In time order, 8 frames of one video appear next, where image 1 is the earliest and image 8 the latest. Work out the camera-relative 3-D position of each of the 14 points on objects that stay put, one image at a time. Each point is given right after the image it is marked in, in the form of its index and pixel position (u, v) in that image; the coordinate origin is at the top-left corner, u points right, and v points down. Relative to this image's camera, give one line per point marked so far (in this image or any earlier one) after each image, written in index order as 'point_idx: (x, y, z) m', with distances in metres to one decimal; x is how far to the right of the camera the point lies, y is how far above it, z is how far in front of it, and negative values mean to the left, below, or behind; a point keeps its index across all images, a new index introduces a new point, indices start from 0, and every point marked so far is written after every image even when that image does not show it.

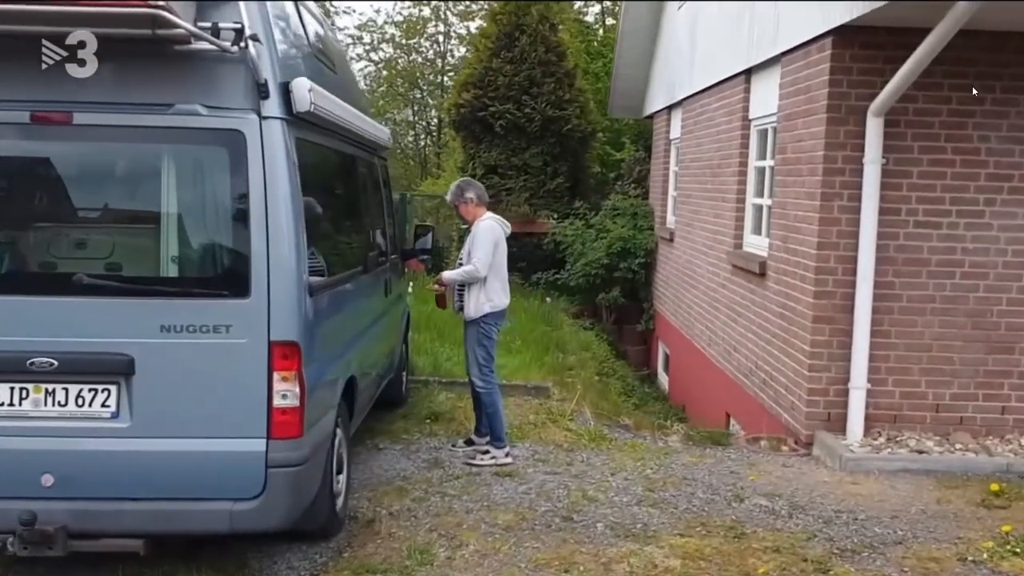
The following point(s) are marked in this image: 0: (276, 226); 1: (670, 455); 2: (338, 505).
0: (-0.9, +0.2, +3.7) m
1: (+1.0, -1.1, +6.3) m
2: (-0.8, -1.0, +4.6) m
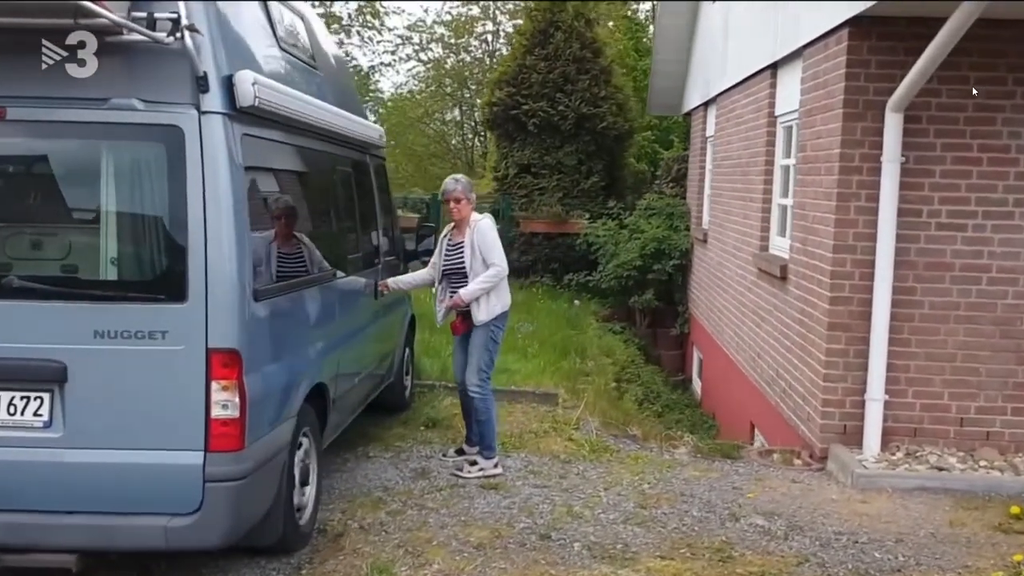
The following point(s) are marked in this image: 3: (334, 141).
0: (-1.1, +0.2, +3.6) m
1: (+1.0, -1.1, +6.0) m
2: (-0.9, -1.0, +4.4) m
3: (-0.9, +0.8, +5.2) m
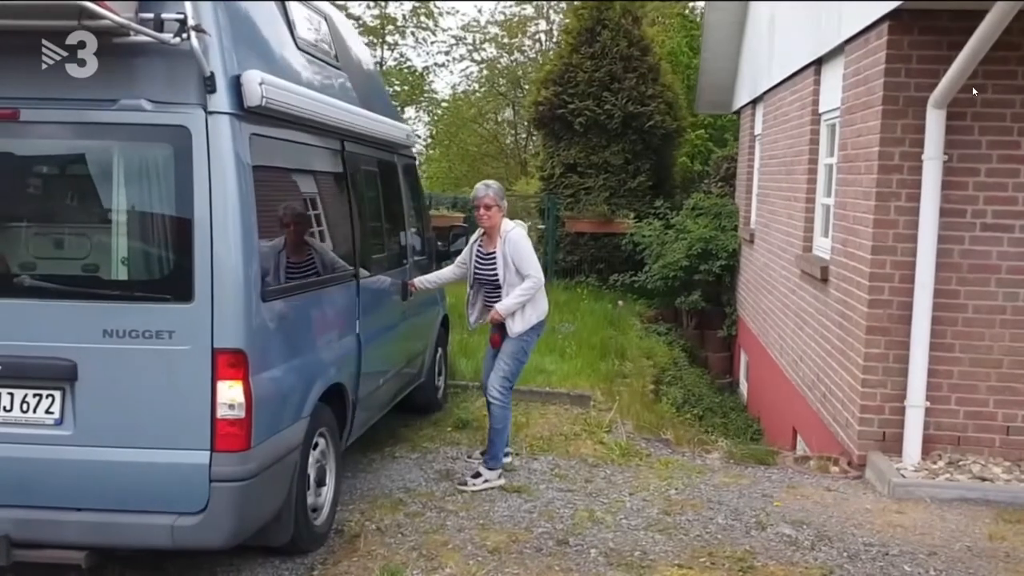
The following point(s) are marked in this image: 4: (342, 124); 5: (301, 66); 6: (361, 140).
0: (-1.0, +0.2, +3.6) m
1: (+1.1, -1.1, +5.9) m
2: (-0.9, -1.0, +4.4) m
3: (-0.8, +0.8, +5.2) m
4: (-0.8, +0.8, +4.5) m
5: (-1.0, +1.0, +4.5) m
6: (-0.8, +0.8, +5.3) m
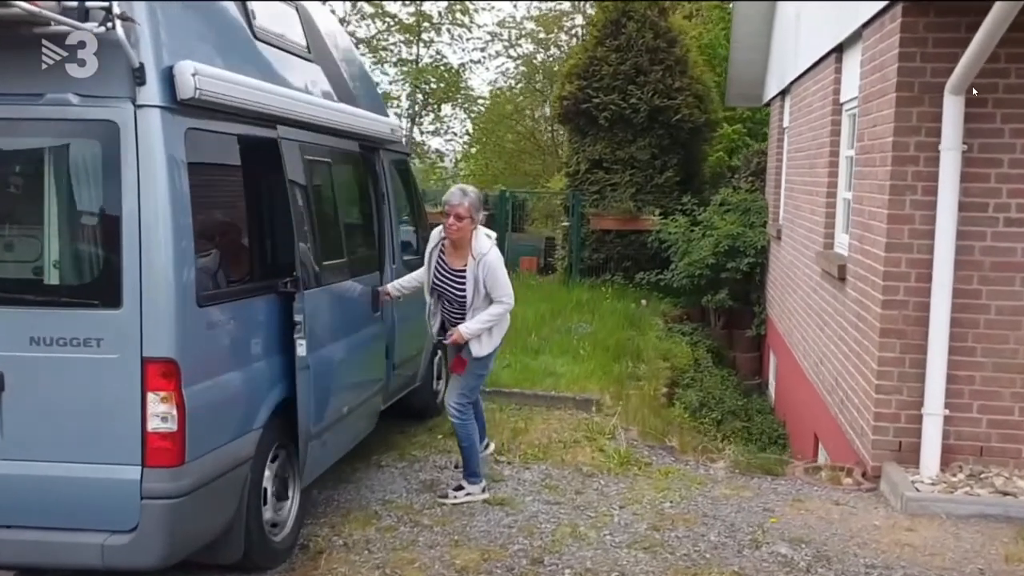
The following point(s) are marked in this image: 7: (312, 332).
0: (-1.2, +0.2, +3.3) m
1: (+1.1, -1.1, +5.5) m
2: (-1.0, -1.0, +4.2) m
3: (-0.9, +0.8, +4.9) m
4: (-0.9, +0.7, +4.3) m
5: (-1.1, +1.0, +4.3) m
6: (-0.9, +0.8, +5.1) m
7: (-0.9, -0.2, +3.9) m
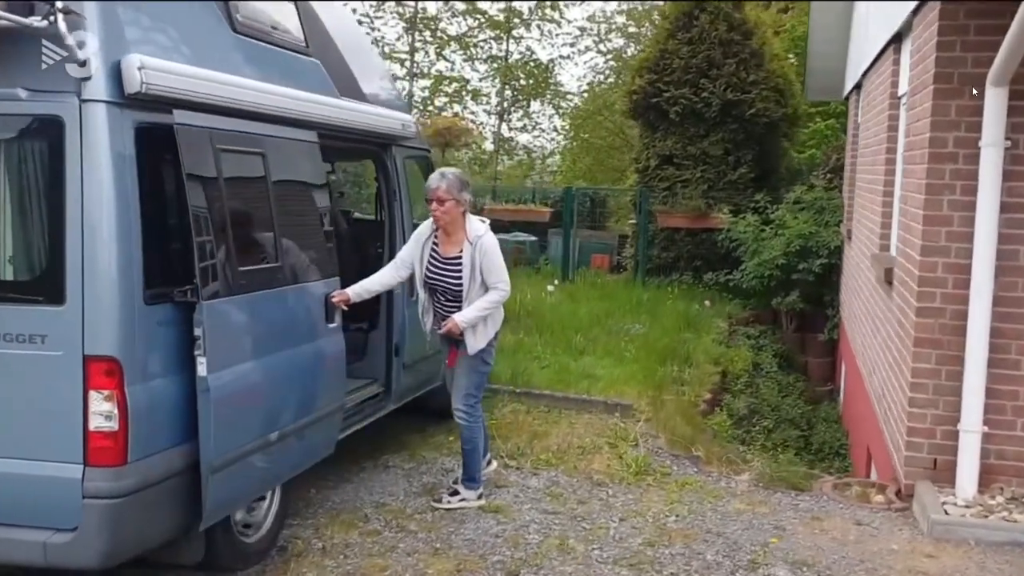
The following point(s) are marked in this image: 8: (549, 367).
0: (-1.4, +0.2, +3.3) m
1: (+1.1, -1.1, +5.3) m
2: (-1.1, -1.0, +4.1) m
3: (-0.9, +0.8, +4.8) m
4: (-1.0, +0.8, +4.2) m
5: (-1.1, +1.0, +4.2) m
6: (-0.9, +0.8, +5.0) m
7: (-1.0, -0.2, +3.8) m
8: (+0.3, -0.6, +8.1) m
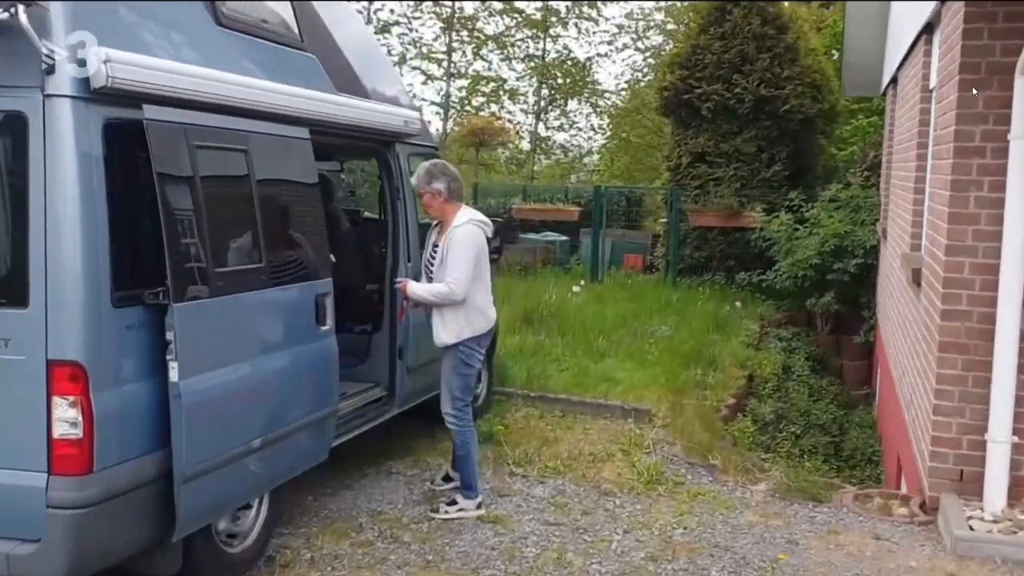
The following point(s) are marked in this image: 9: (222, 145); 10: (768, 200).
0: (-1.4, +0.2, +3.2) m
1: (+1.1, -1.1, +5.0) m
2: (-1.1, -1.0, +4.0) m
3: (-0.9, +0.8, +4.7) m
4: (-1.0, +0.7, +4.1) m
5: (-1.2, +1.0, +4.1) m
6: (-0.9, +0.8, +4.9) m
7: (-1.1, -0.2, +3.7) m
8: (+0.4, -0.6, +7.9) m
9: (-1.1, +0.6, +3.9) m
10: (+3.4, +1.2, +13.3) m
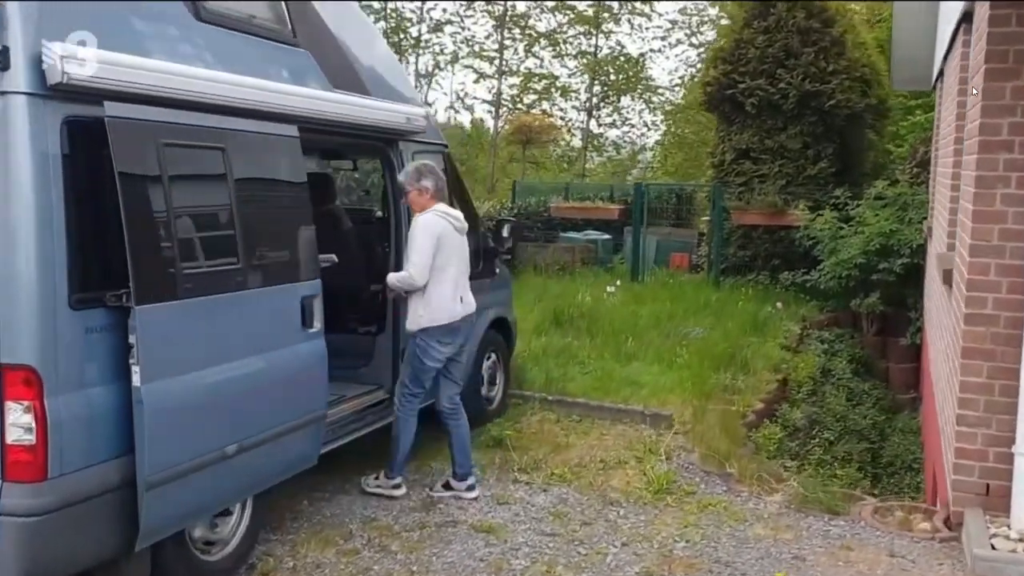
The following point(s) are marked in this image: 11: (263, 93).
0: (-1.6, +0.2, +3.1) m
1: (+1.1, -1.1, +4.8) m
2: (-1.2, -1.1, +3.9) m
3: (-0.9, +0.7, +4.6) m
4: (-1.1, +0.7, +4.0) m
5: (-1.2, +1.0, +4.0) m
6: (-0.9, +0.8, +4.8) m
7: (-1.2, -0.2, +3.6) m
8: (+0.6, -0.6, +7.7) m
9: (-1.2, +0.6, +3.8) m
10: (+3.9, +1.2, +12.9) m
11: (-1.0, +0.8, +4.2) m
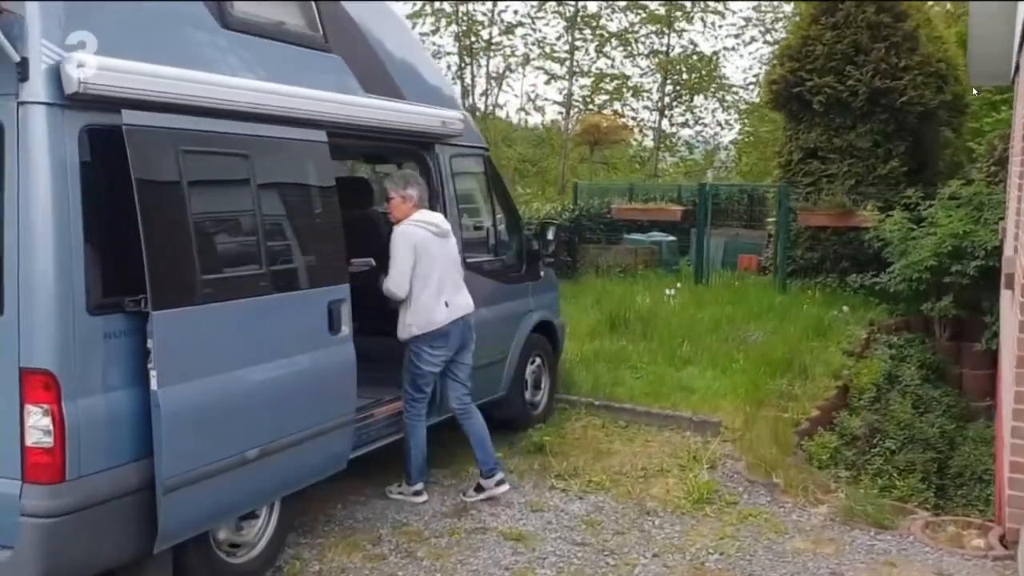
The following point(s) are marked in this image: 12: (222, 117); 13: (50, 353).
0: (-1.5, +0.2, +3.2) m
1: (+1.3, -1.2, +4.7) m
2: (-1.1, -1.1, +3.9) m
3: (-0.8, +0.7, +4.6) m
4: (-1.0, +0.7, +4.0) m
5: (-1.1, +1.0, +4.0) m
6: (-0.7, +0.8, +4.8) m
7: (-1.1, -0.2, +3.7) m
8: (+1.0, -0.7, +7.6) m
9: (-1.1, +0.5, +3.9) m
10: (+4.7, +1.1, +12.5) m
11: (-0.9, +0.8, +4.2) m
12: (-1.1, +0.7, +3.9) m
13: (-1.5, -0.2, +3.2) m
